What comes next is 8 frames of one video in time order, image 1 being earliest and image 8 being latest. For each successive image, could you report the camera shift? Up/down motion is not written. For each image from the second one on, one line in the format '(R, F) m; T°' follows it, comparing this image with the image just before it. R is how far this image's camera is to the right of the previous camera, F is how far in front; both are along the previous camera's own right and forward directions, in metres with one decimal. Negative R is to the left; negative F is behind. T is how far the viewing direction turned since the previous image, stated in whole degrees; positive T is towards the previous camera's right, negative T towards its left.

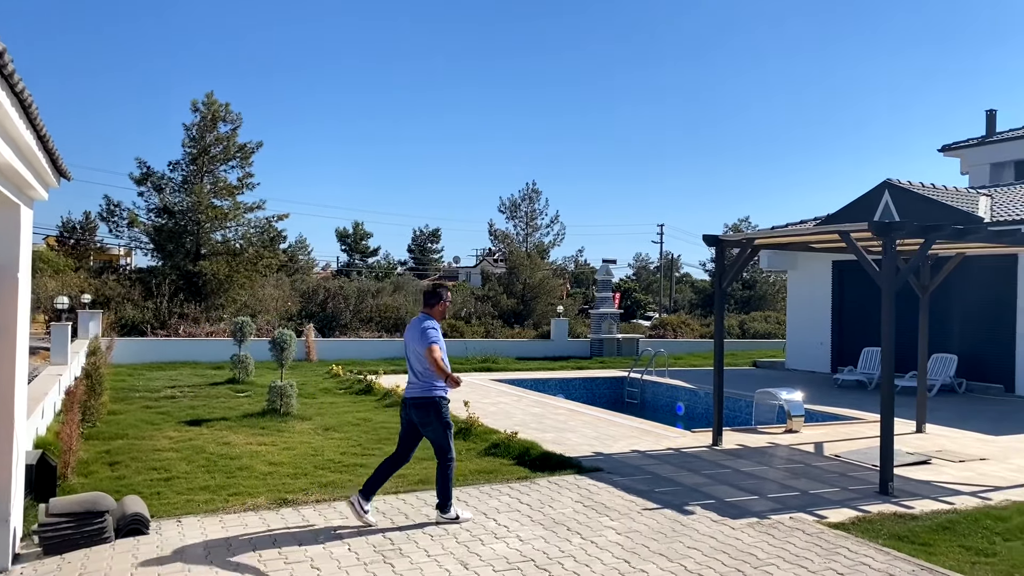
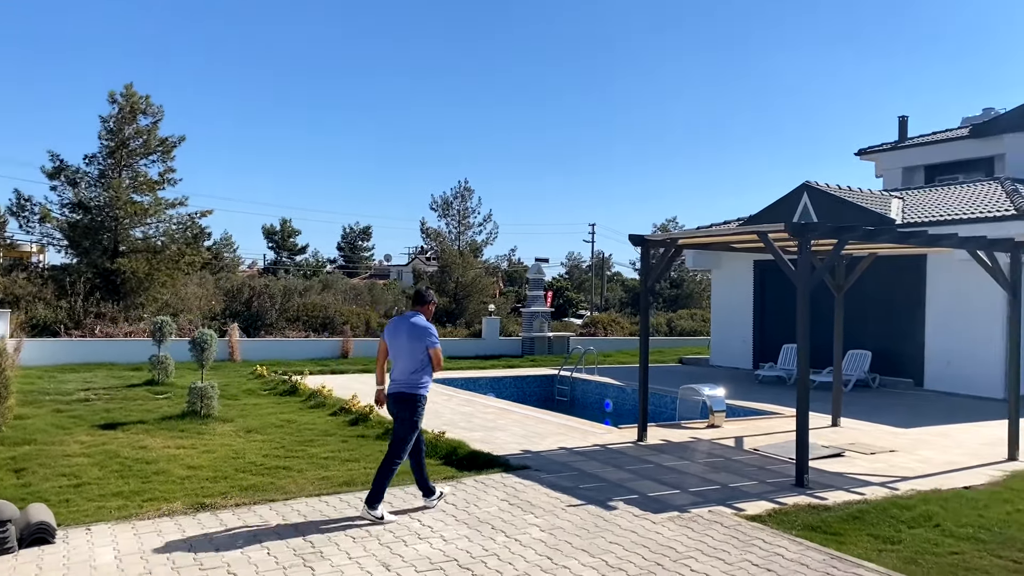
(+0.1, 0.0) m; +5°
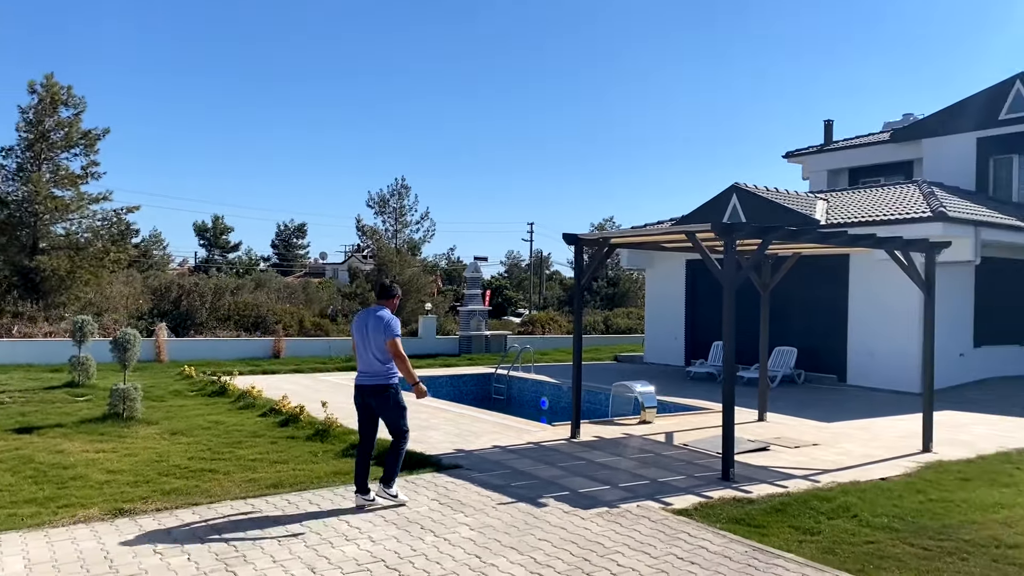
(+0.1, 0.0) m; +4°
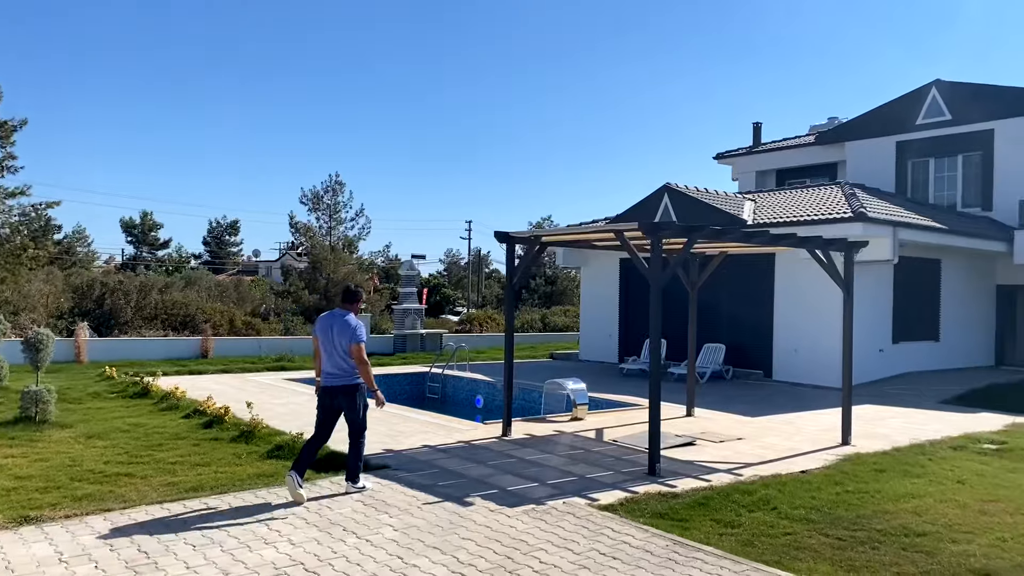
(+0.1, 0.0) m; +4°
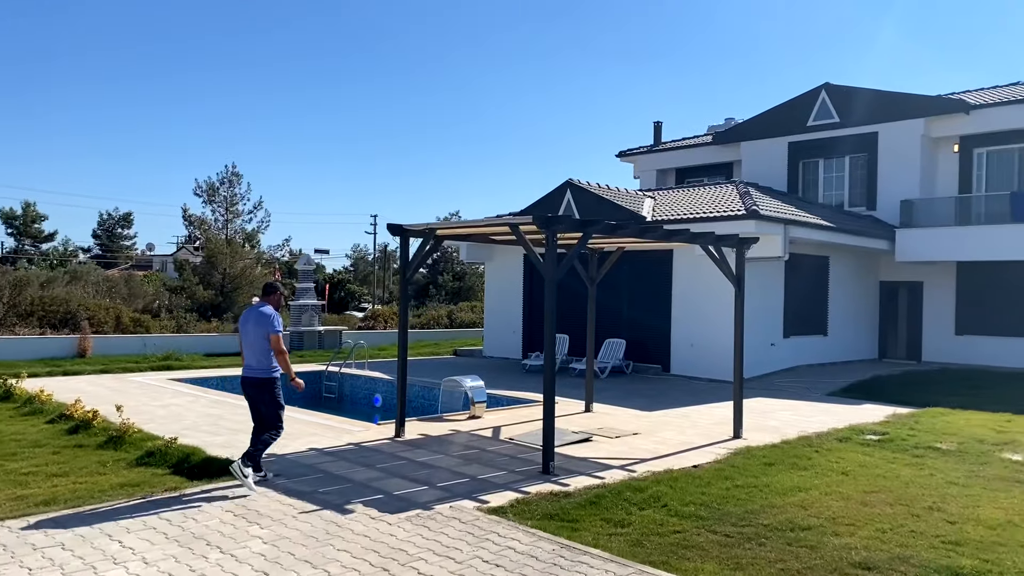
(+0.2, +0.3) m; +7°
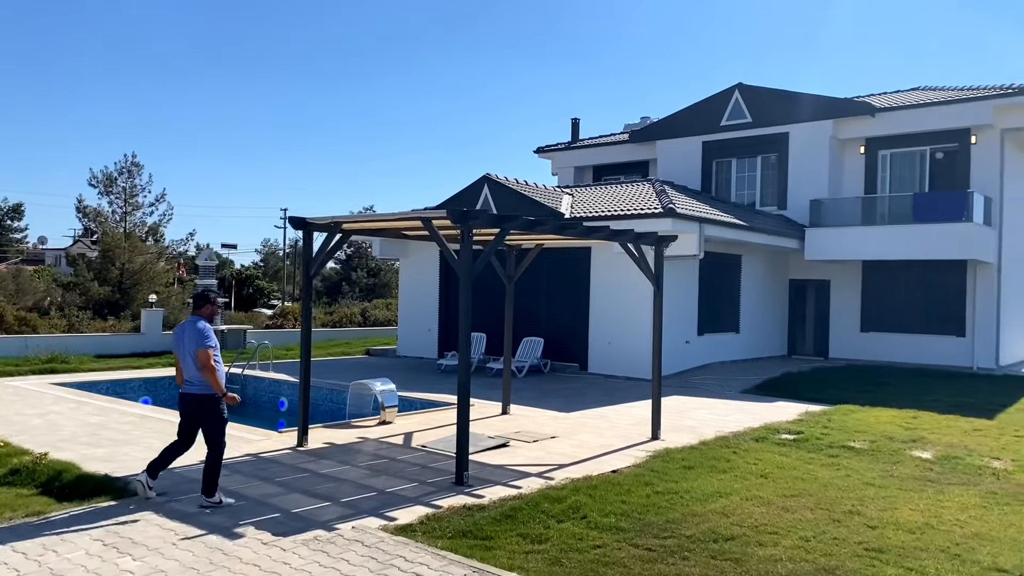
(+0.1, +0.4) m; +6°
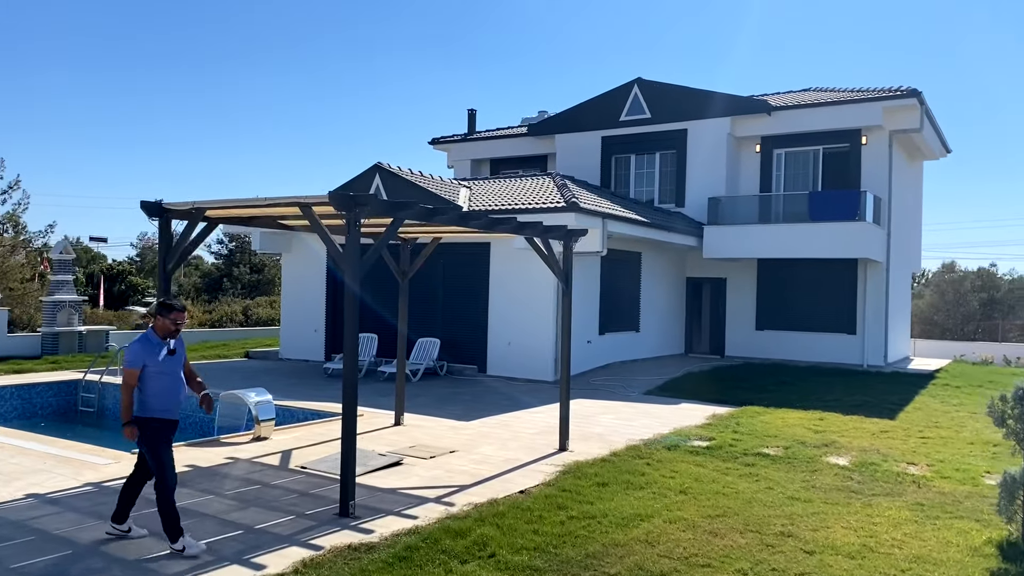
(0.0, +0.9) m; +8°
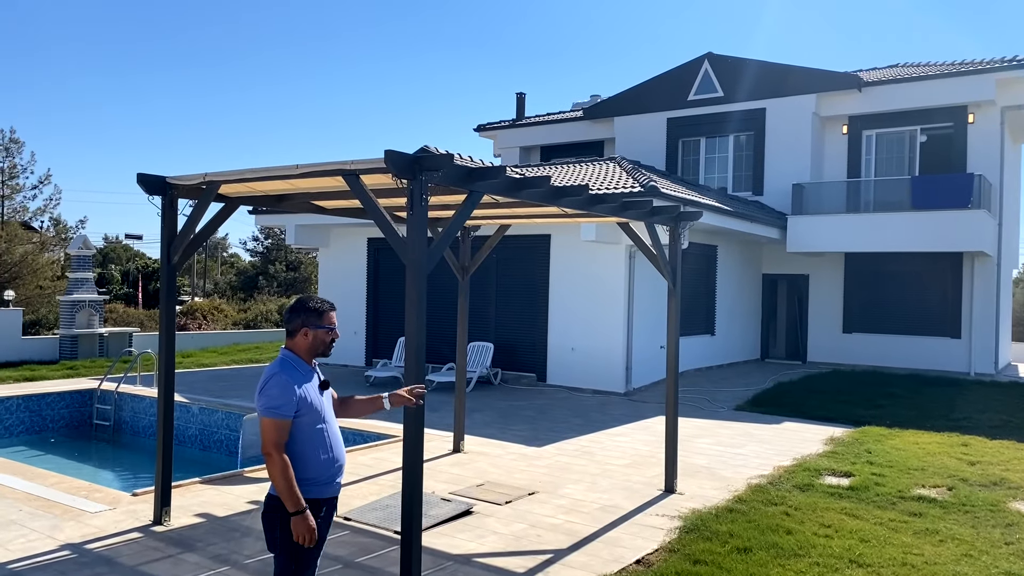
(-0.5, +1.8) m; -2°
